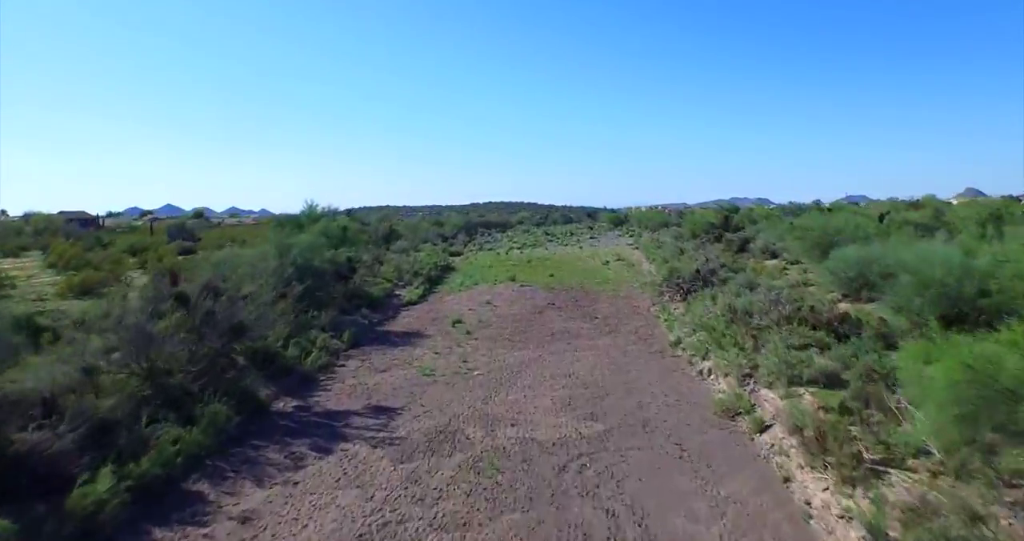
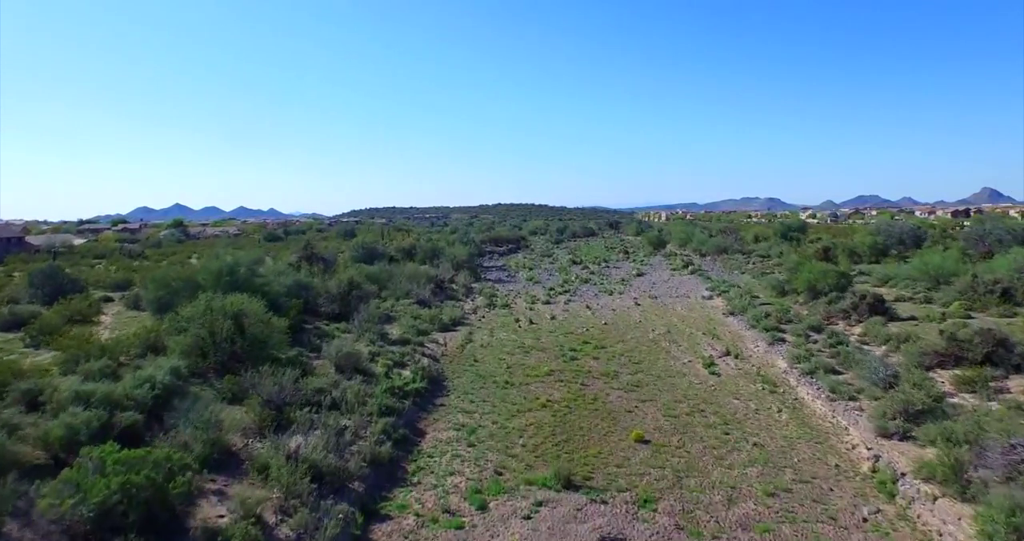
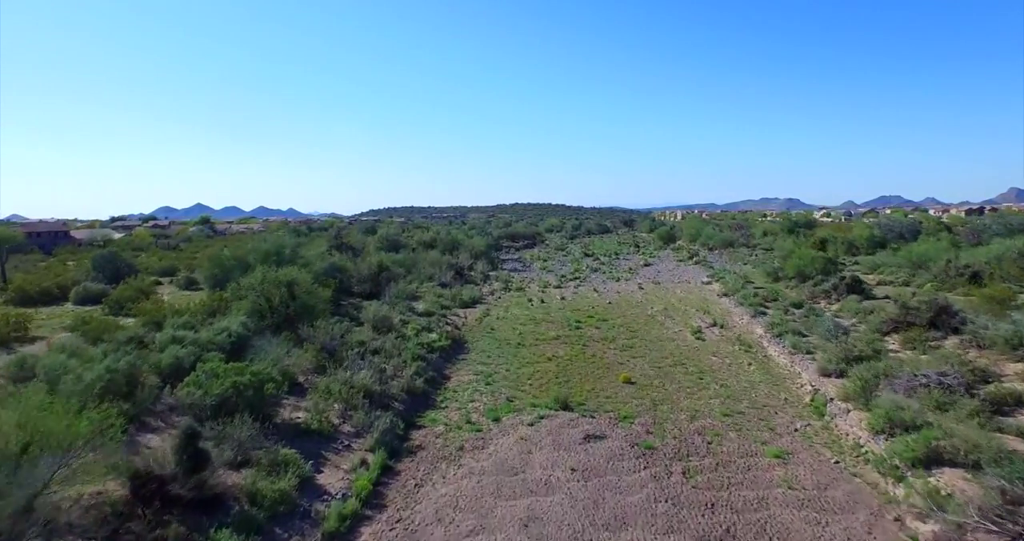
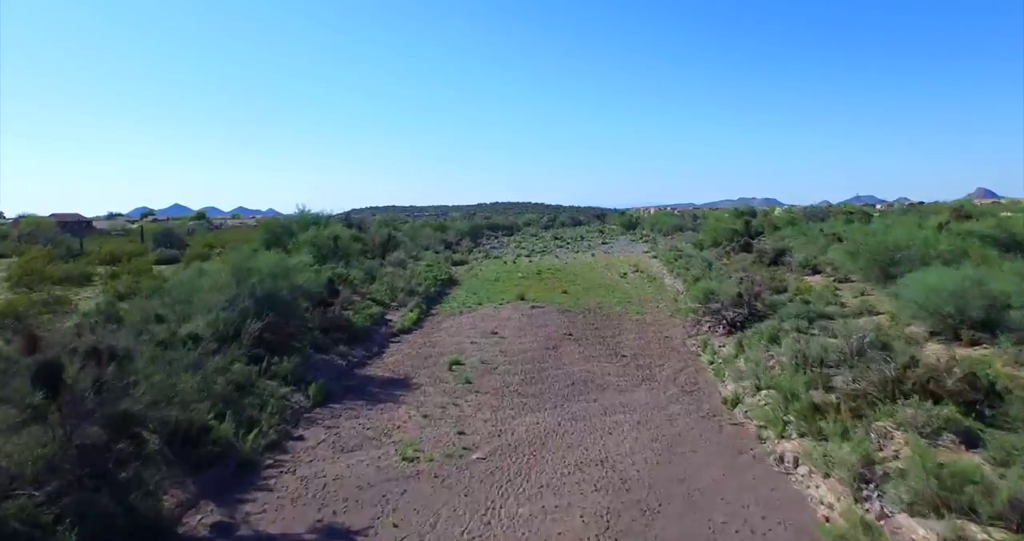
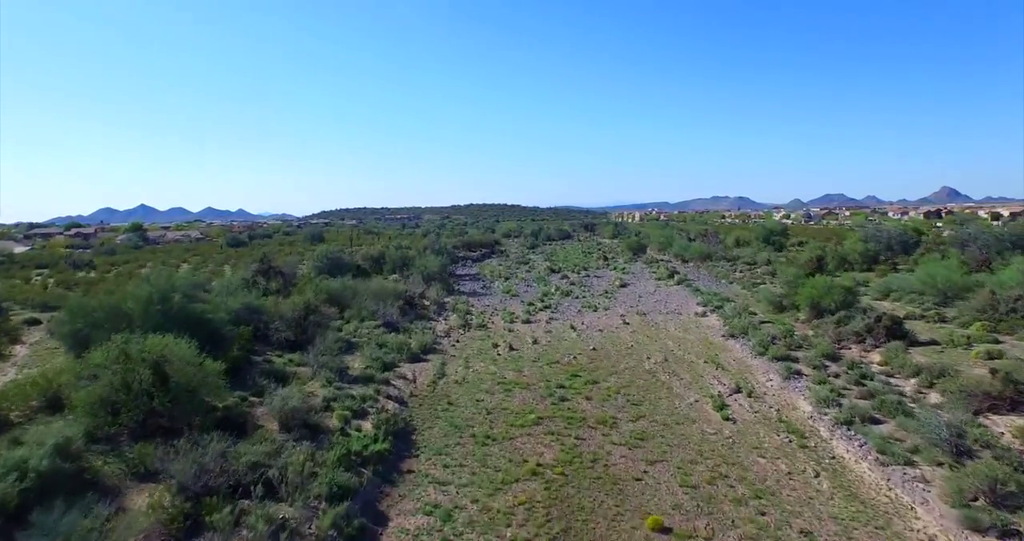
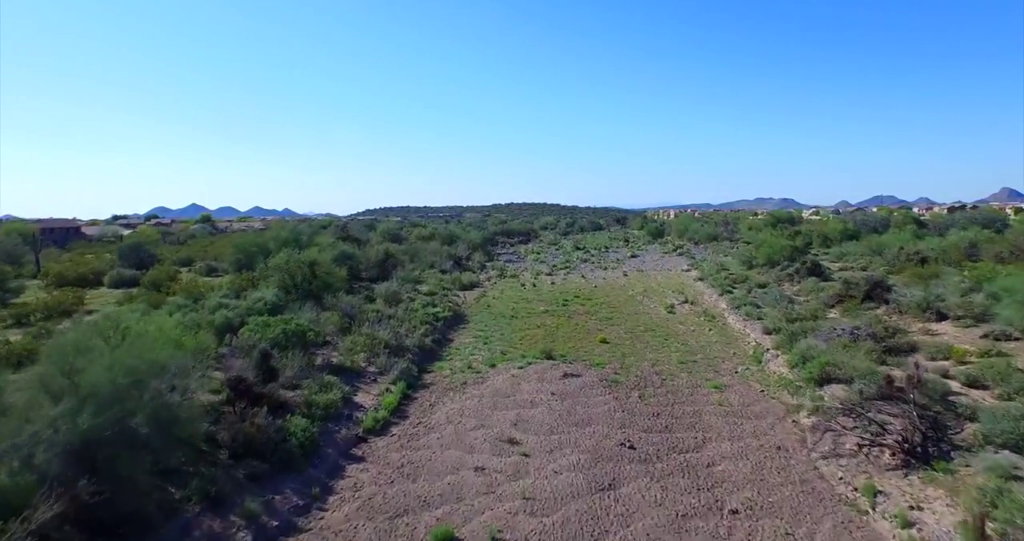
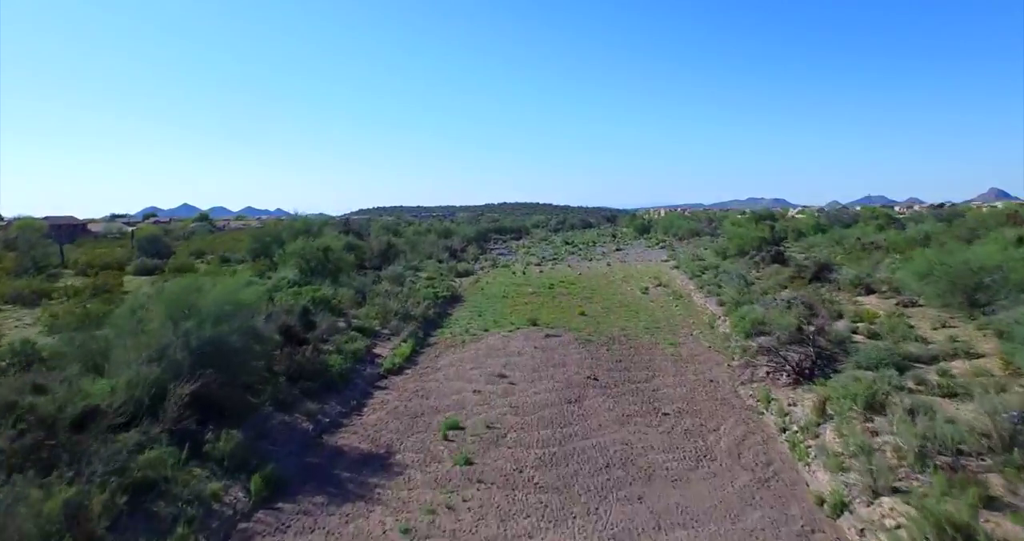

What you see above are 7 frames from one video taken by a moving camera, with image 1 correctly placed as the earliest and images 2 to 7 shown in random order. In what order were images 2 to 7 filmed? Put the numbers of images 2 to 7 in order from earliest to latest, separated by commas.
4, 7, 6, 3, 2, 5
